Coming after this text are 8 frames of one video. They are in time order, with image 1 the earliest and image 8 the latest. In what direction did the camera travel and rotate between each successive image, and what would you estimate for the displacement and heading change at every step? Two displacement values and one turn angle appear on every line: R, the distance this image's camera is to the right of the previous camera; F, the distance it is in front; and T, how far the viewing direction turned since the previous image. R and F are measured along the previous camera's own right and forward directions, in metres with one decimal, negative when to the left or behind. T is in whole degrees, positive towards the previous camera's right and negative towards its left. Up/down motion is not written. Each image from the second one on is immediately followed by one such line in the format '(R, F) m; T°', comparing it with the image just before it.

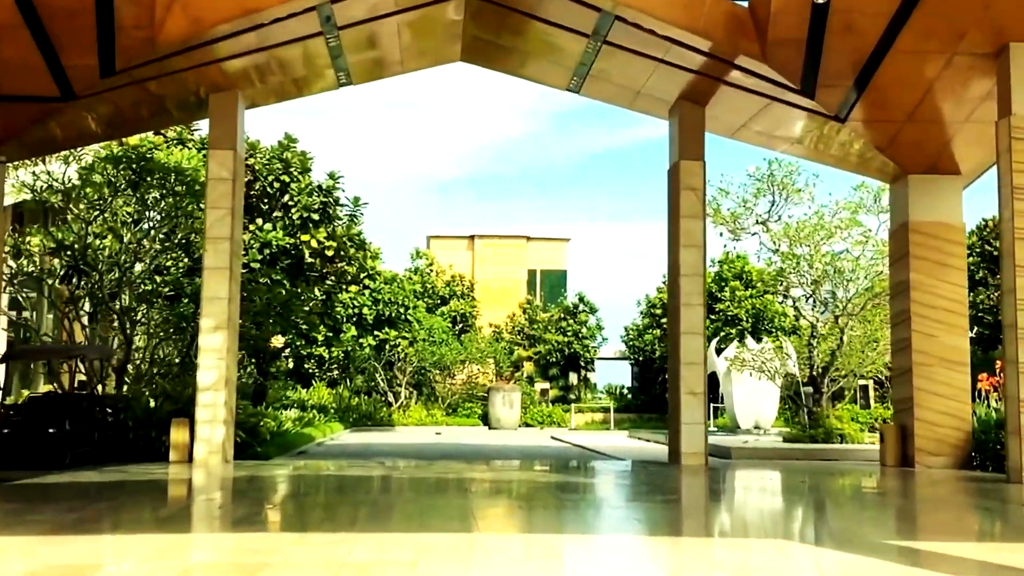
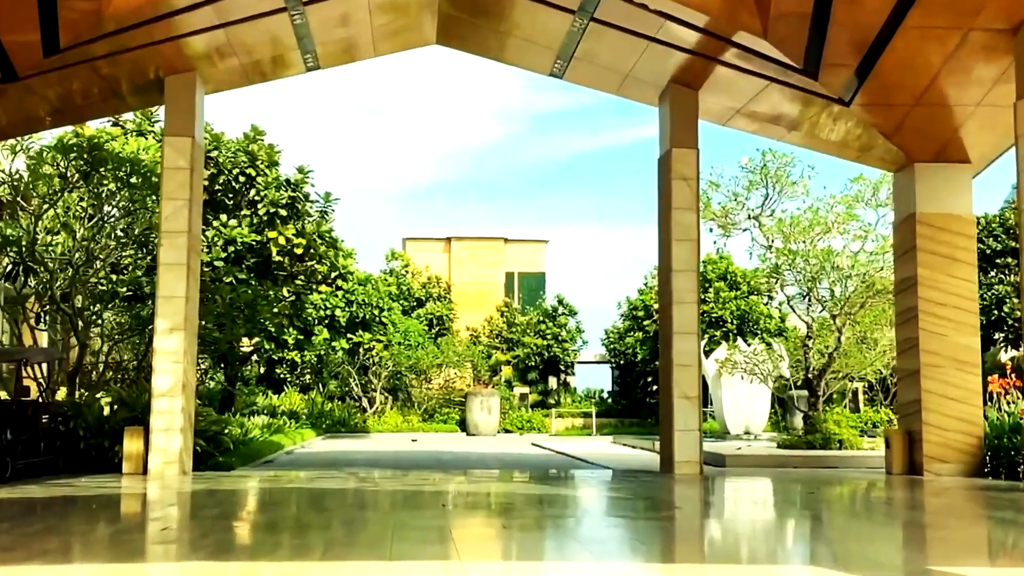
(0.0, +0.8) m; +1°
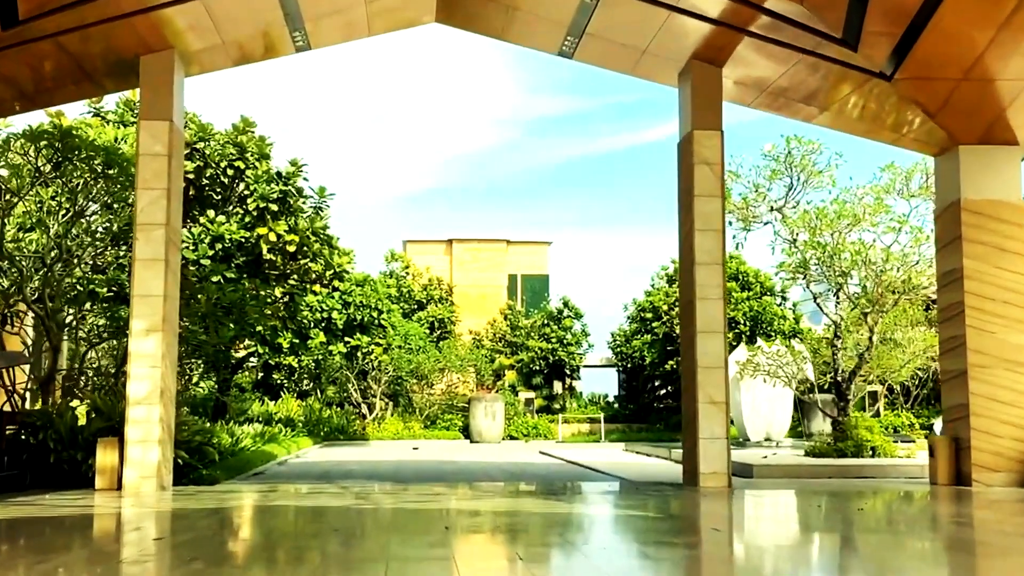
(-0.1, +0.9) m; 0°
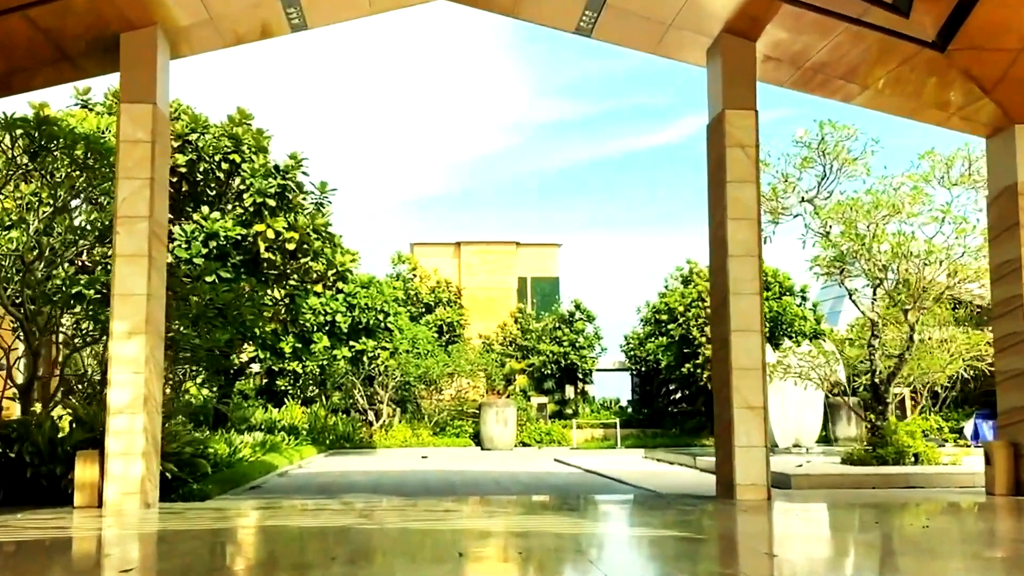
(-0.1, +0.9) m; 0°
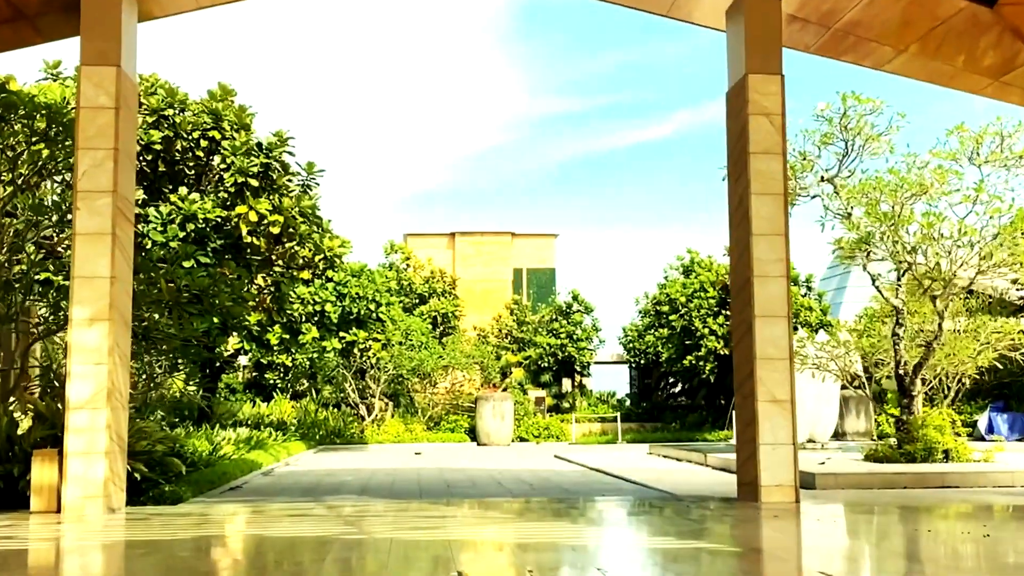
(-0.1, +0.8) m; 0°
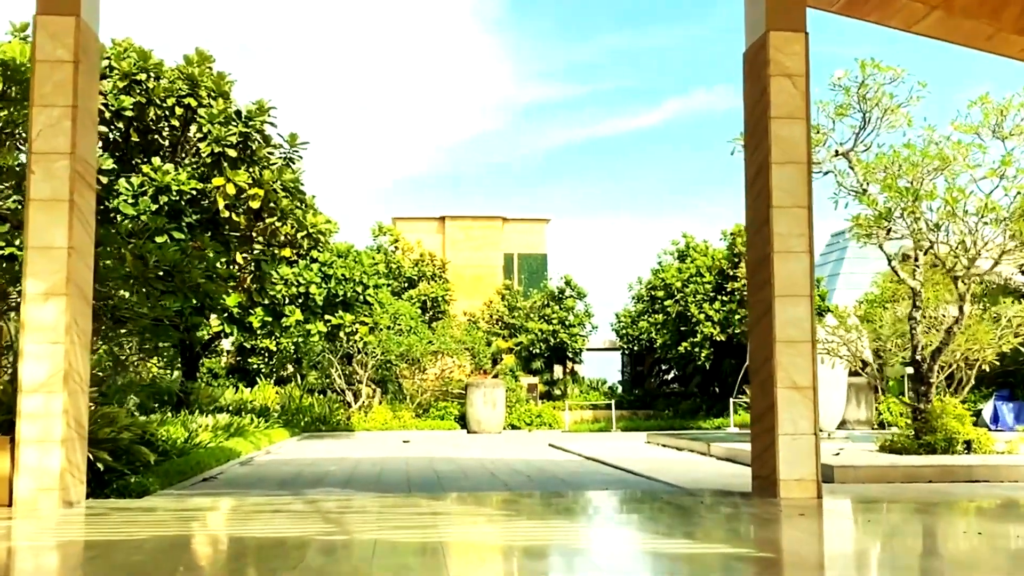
(-0.1, +0.7) m; +1°
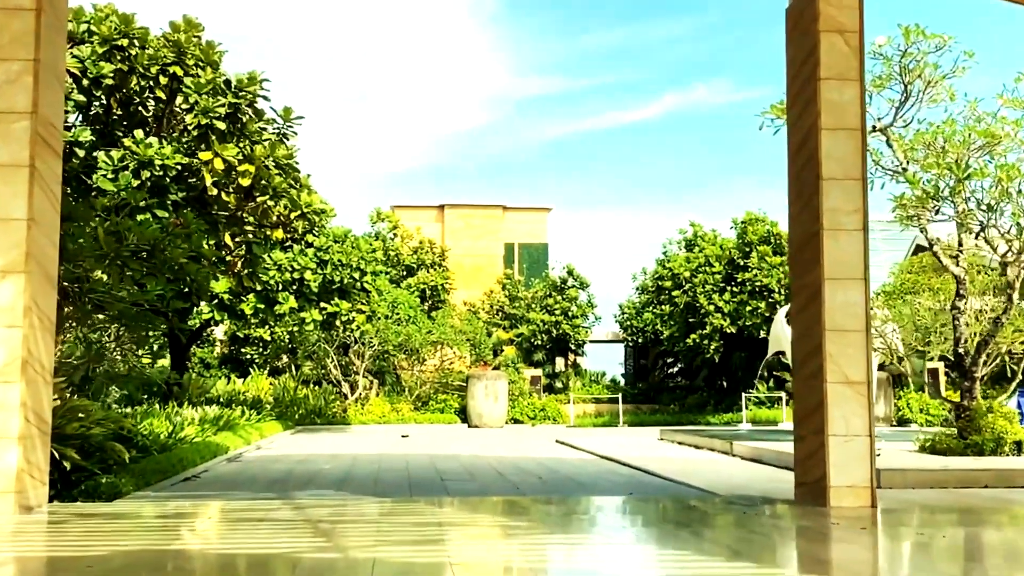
(-0.1, +0.8) m; 0°
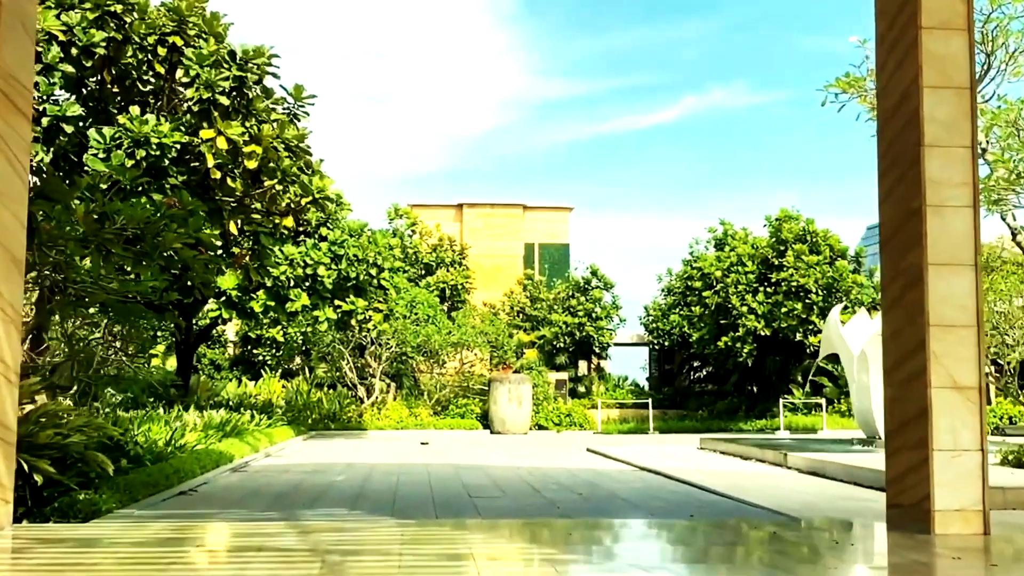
(-0.1, +1.0) m; -1°
